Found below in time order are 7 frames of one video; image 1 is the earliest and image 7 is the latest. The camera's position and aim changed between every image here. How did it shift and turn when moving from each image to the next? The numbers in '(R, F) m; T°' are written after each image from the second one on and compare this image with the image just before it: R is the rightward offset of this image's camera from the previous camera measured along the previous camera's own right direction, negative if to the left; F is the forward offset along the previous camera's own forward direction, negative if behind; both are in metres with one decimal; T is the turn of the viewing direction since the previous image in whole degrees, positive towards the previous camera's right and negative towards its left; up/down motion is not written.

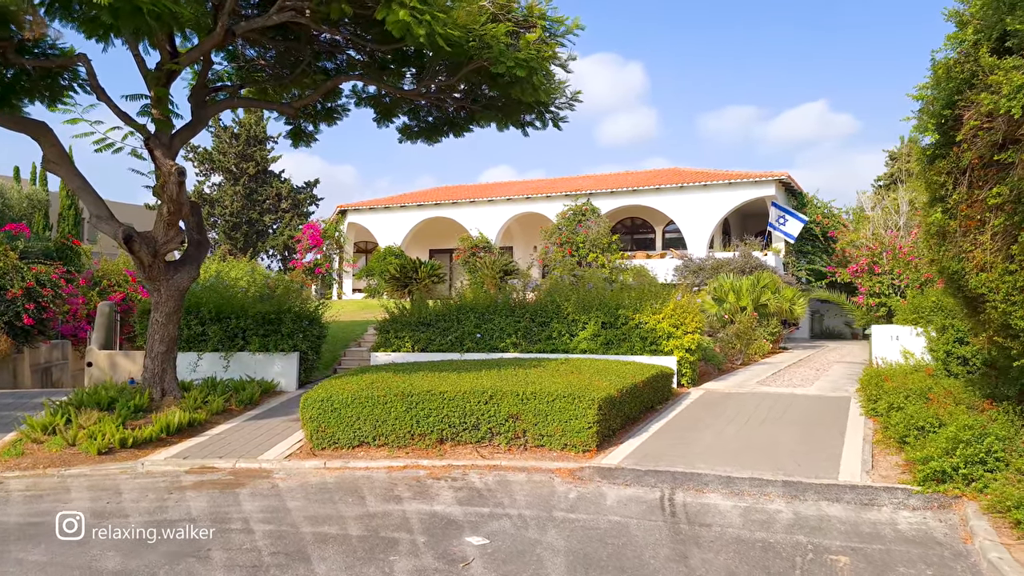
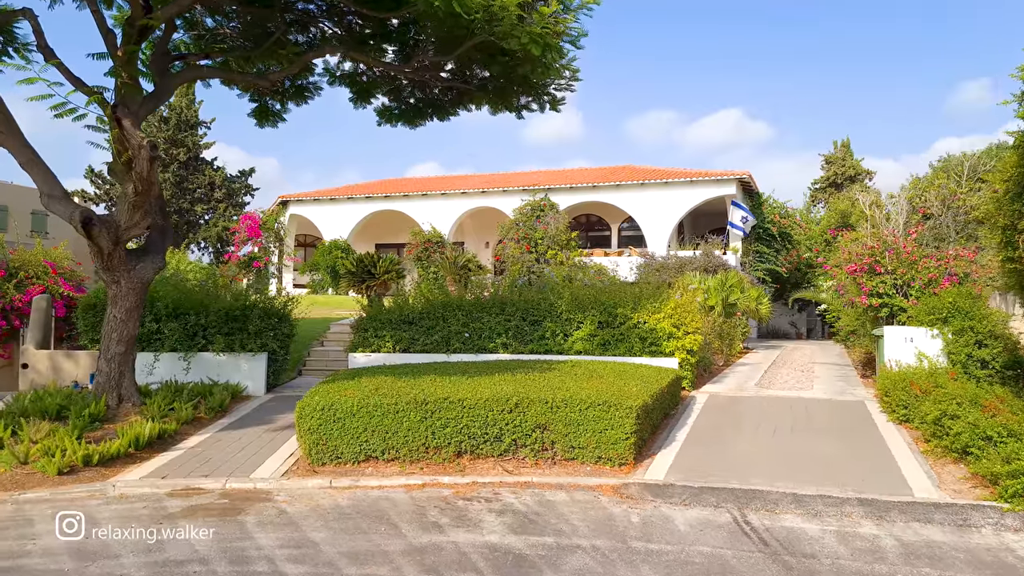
(-0.9, +0.8) m; +5°
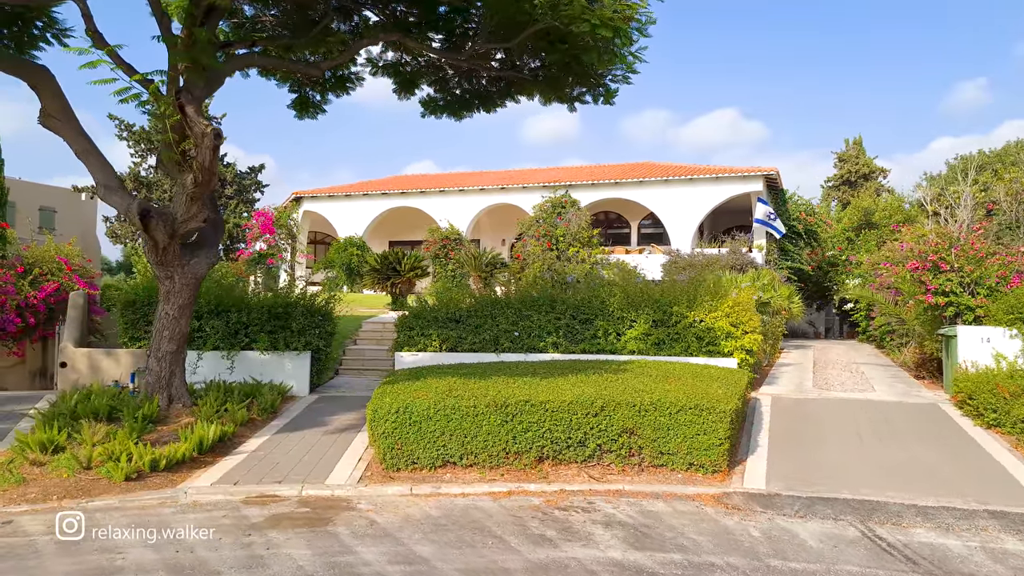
(-0.7, +0.3) m; 0°
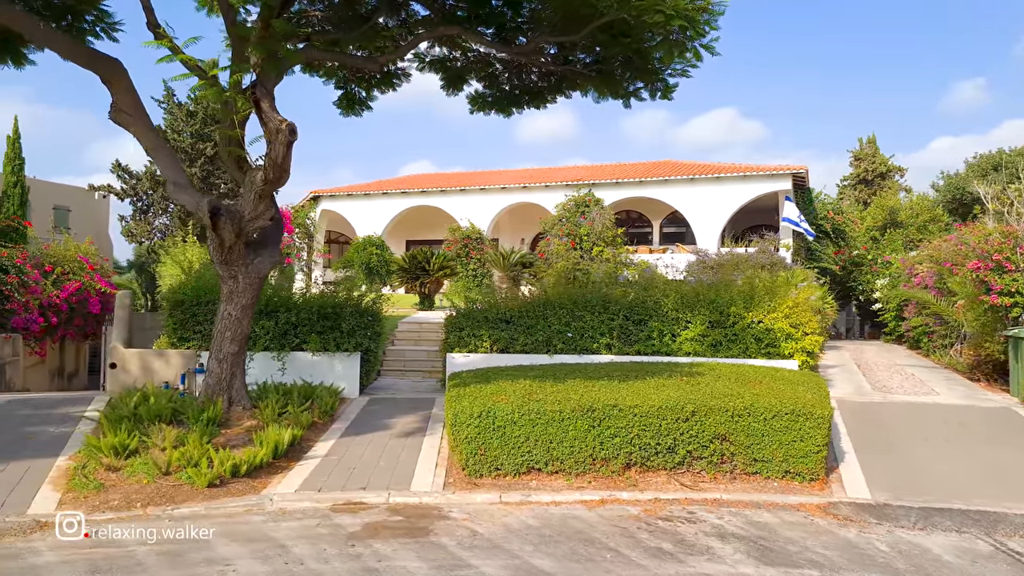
(-0.7, +0.2) m; 0°
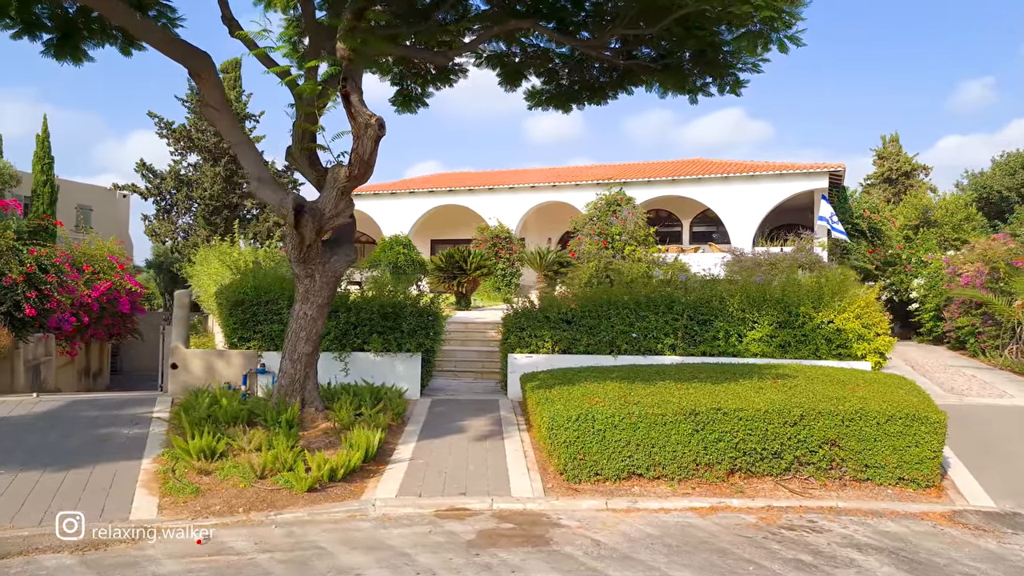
(-0.7, +0.2) m; -1°
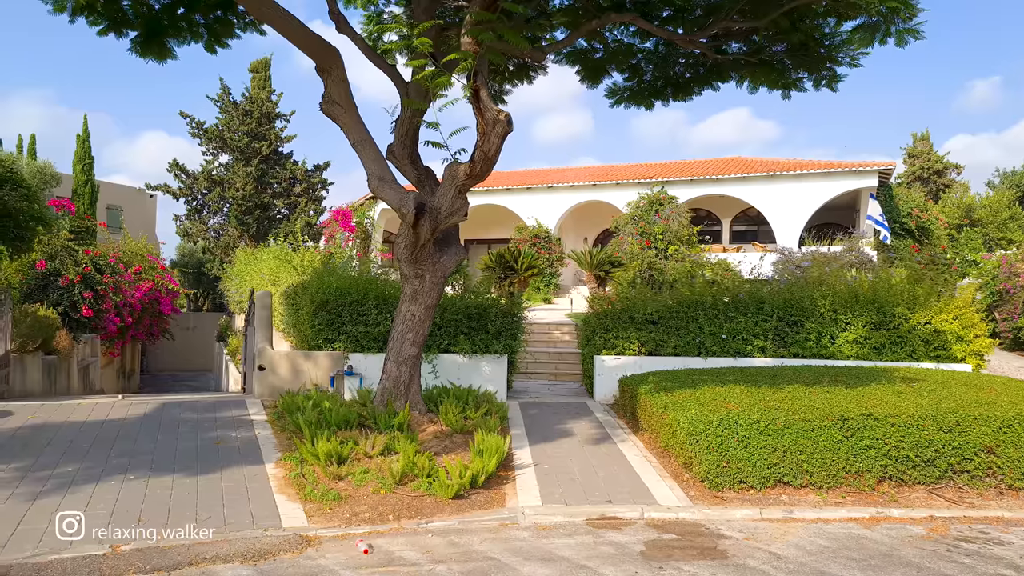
(-1.0, +0.2) m; -1°
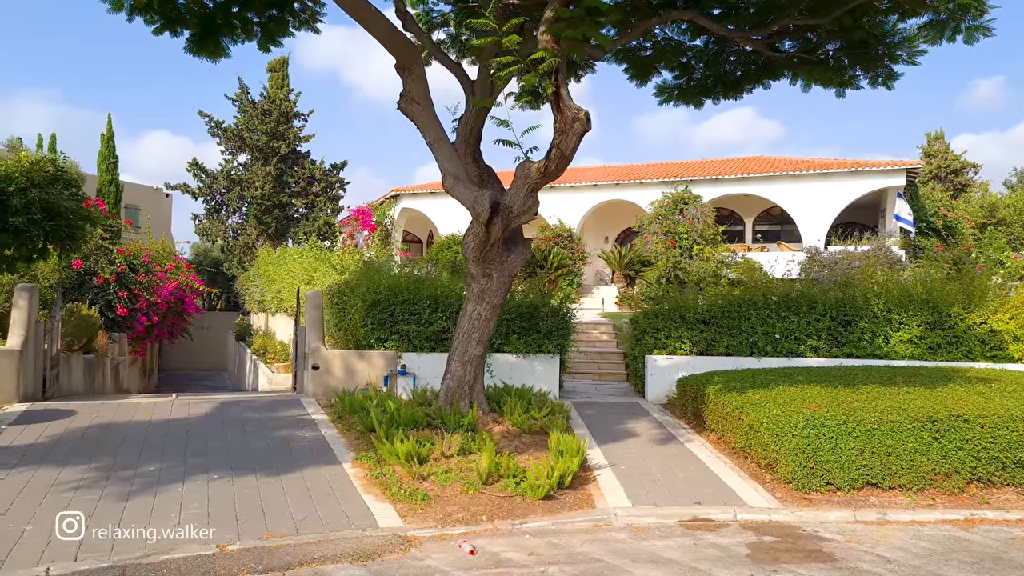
(-0.6, 0.0) m; -1°
